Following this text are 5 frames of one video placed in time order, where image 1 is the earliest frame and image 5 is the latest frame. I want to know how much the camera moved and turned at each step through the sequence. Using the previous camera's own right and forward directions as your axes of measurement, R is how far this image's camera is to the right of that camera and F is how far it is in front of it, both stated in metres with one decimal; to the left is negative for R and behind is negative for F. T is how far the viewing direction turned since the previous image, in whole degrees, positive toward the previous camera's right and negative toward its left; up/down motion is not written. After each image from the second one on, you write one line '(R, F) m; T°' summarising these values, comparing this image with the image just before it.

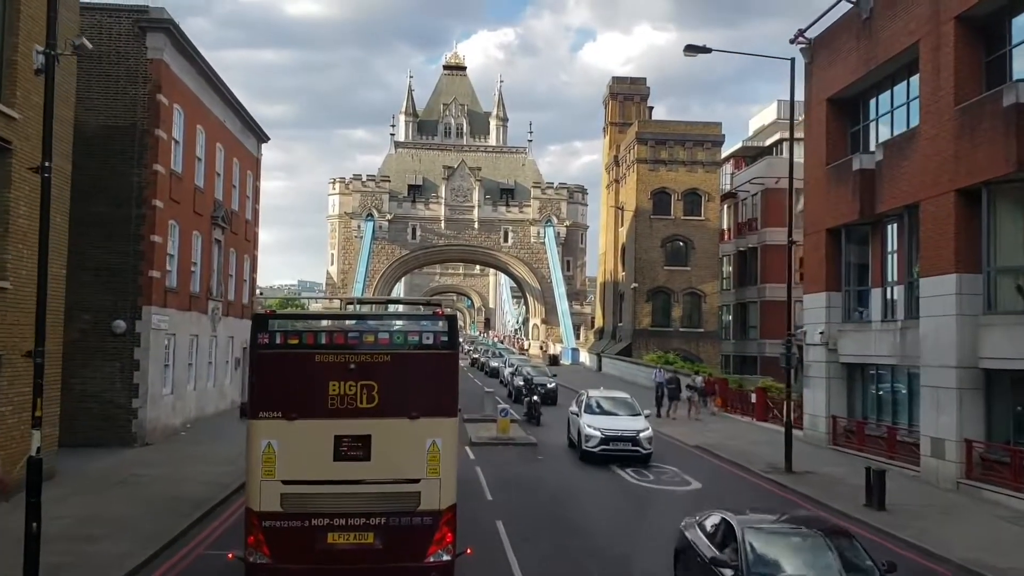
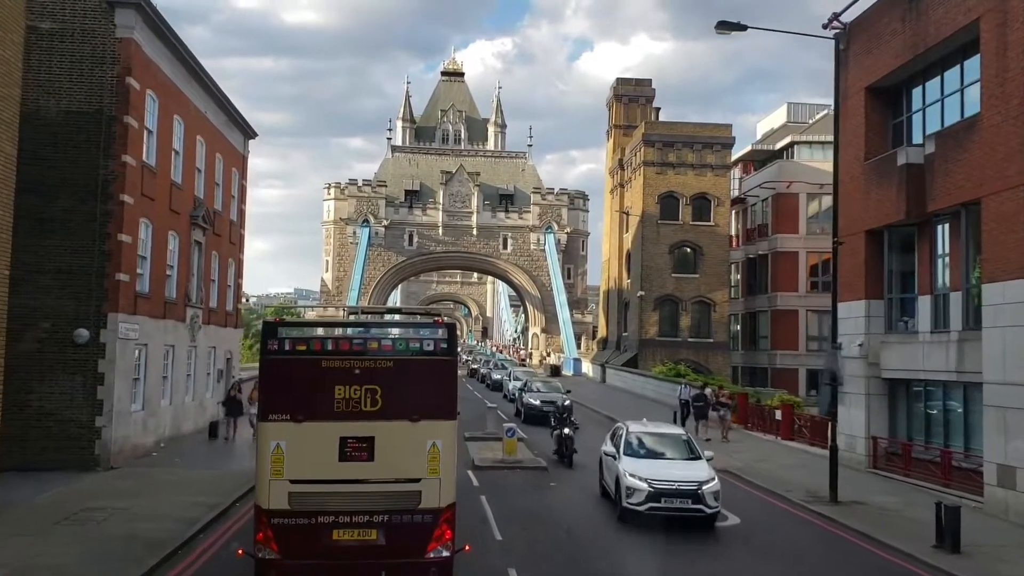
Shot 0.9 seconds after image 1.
(-0.3, +2.0) m; 0°
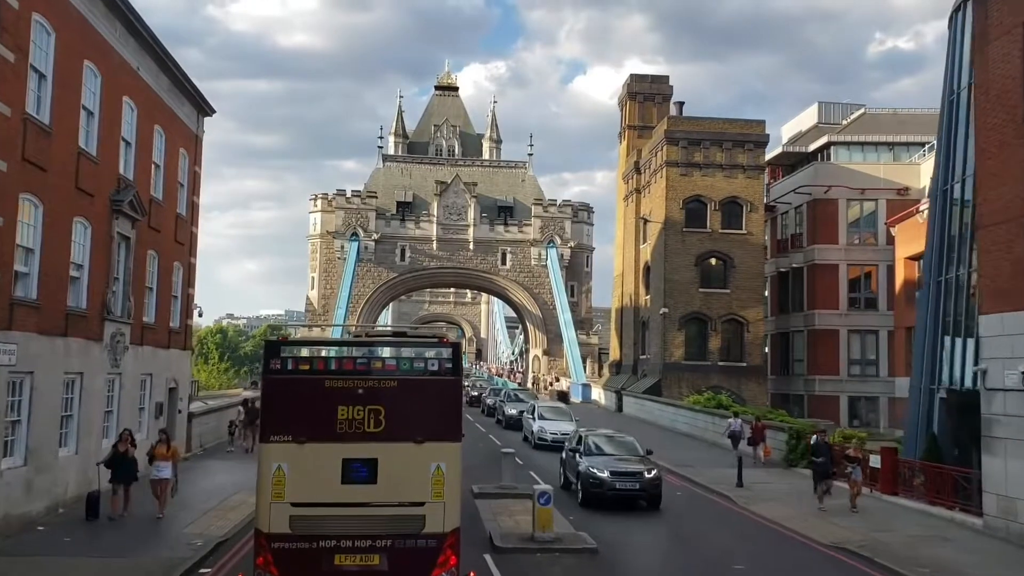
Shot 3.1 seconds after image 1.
(-0.7, +5.6) m; +1°
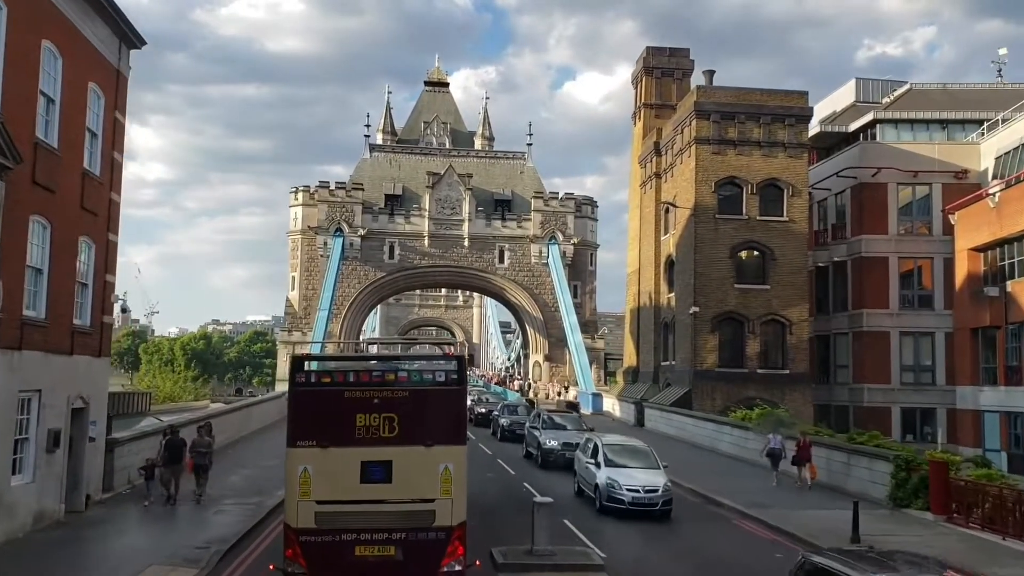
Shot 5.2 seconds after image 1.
(-0.7, +5.6) m; +1°
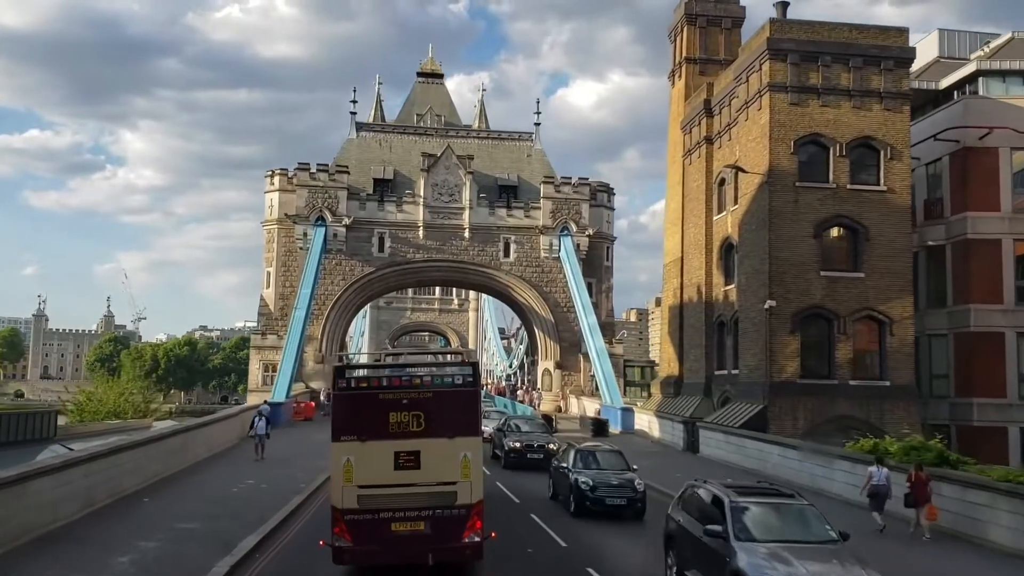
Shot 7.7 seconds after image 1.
(-1.0, +8.0) m; +1°
